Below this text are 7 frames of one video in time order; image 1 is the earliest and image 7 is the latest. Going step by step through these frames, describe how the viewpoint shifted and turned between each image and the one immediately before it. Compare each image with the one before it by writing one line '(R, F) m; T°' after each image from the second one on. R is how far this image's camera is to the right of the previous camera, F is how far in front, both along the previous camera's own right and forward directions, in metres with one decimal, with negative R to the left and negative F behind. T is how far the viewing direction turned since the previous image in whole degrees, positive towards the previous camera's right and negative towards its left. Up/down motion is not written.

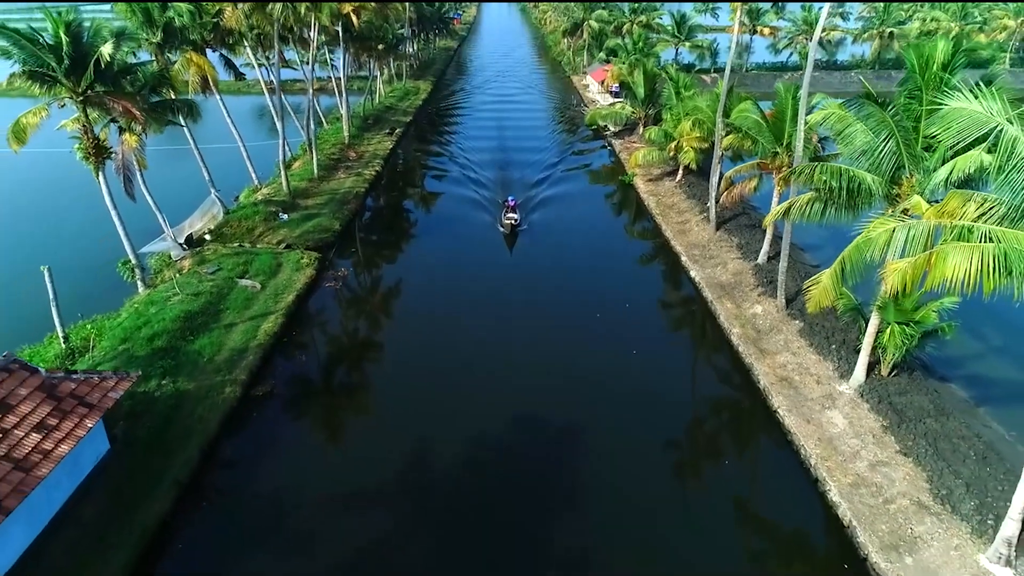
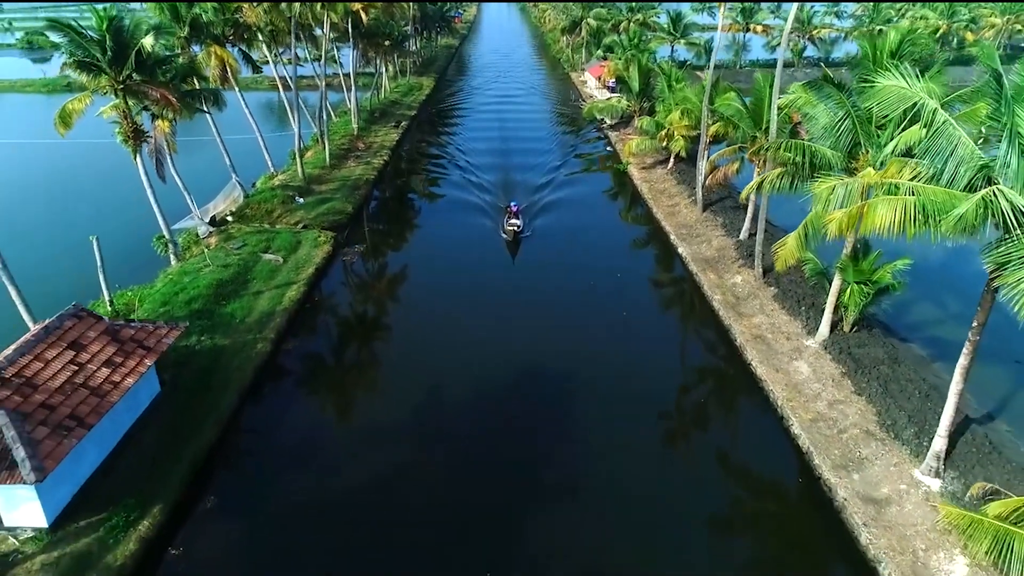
(-0.1, -2.0) m; 0°
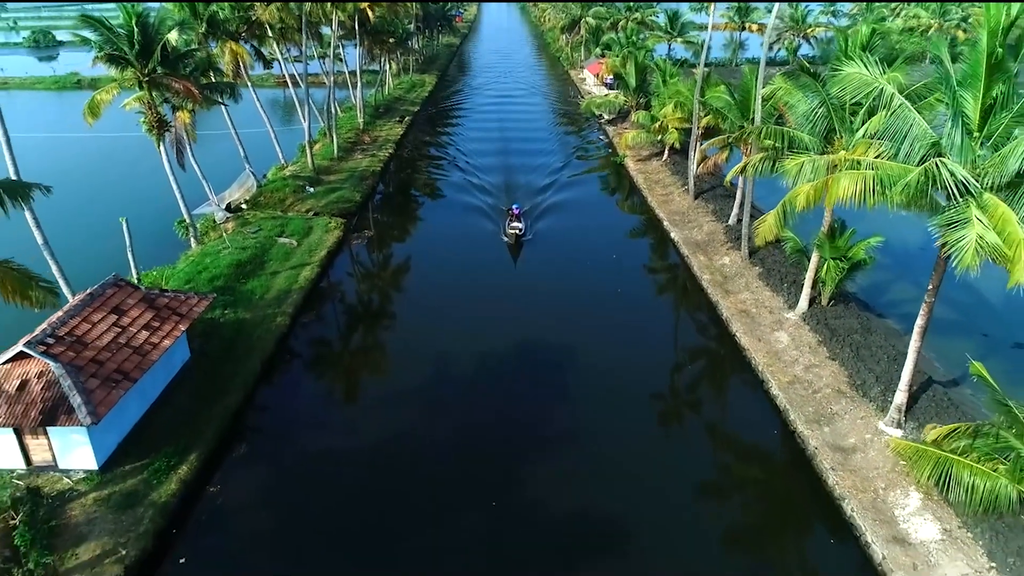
(-0.1, -1.5) m; 0°
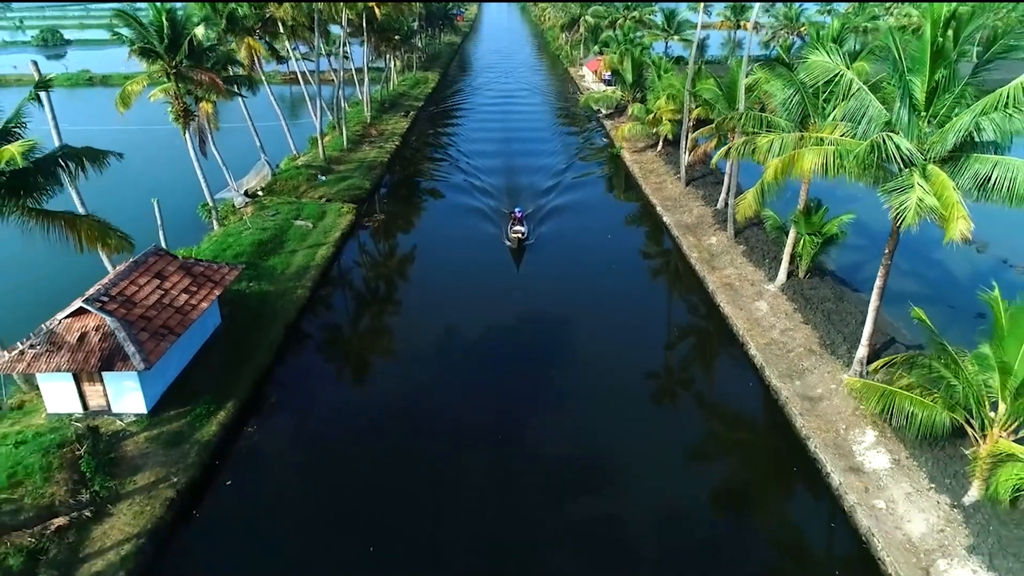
(-0.1, -1.8) m; 0°
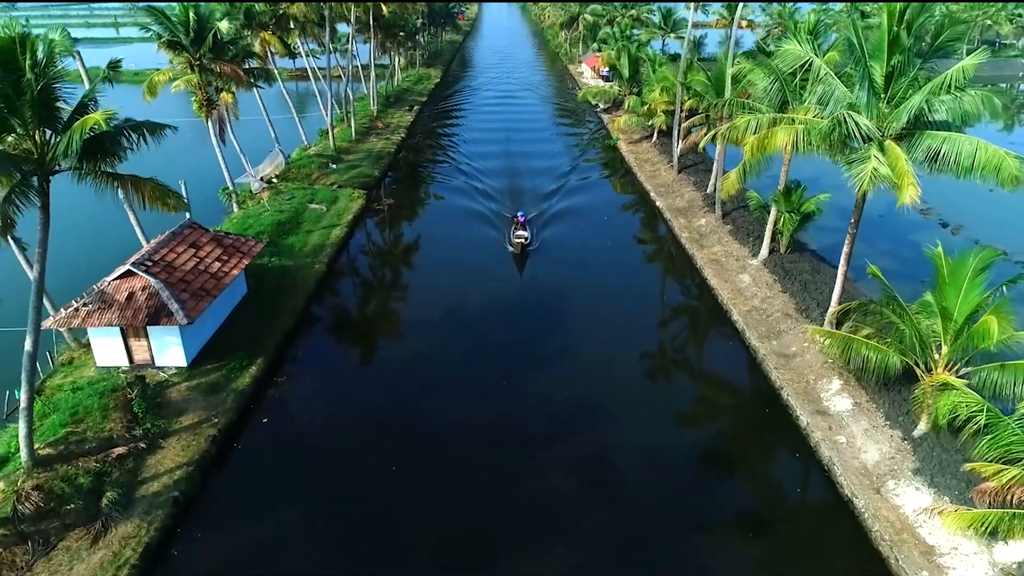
(-0.1, -1.8) m; 0°
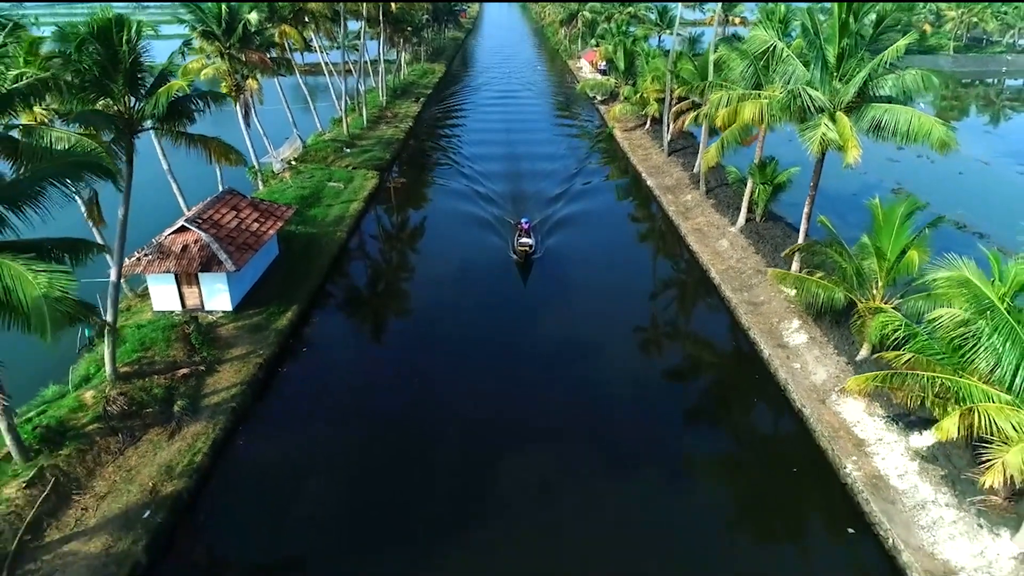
(-0.1, -2.6) m; 0°
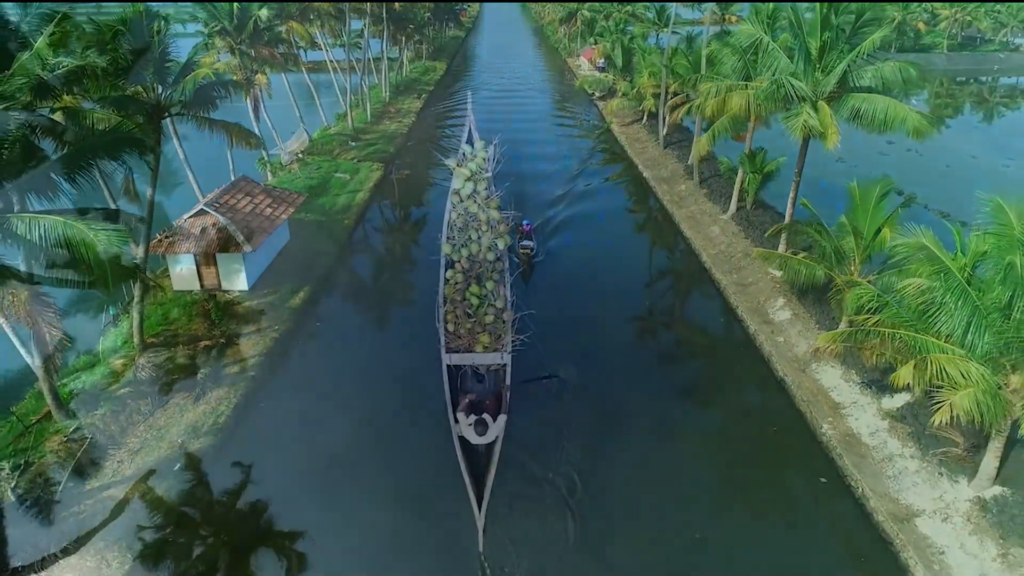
(0.0, -1.2) m; 0°
